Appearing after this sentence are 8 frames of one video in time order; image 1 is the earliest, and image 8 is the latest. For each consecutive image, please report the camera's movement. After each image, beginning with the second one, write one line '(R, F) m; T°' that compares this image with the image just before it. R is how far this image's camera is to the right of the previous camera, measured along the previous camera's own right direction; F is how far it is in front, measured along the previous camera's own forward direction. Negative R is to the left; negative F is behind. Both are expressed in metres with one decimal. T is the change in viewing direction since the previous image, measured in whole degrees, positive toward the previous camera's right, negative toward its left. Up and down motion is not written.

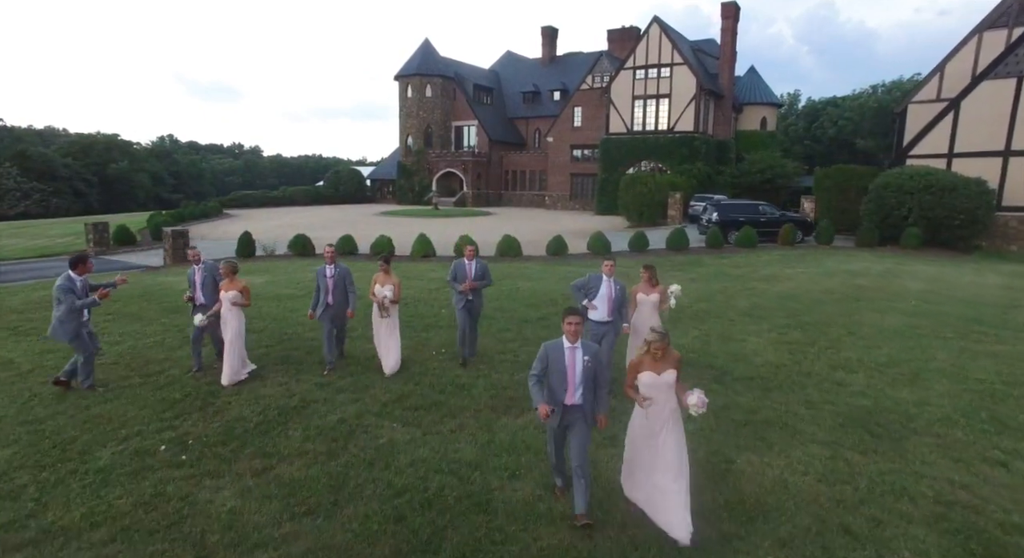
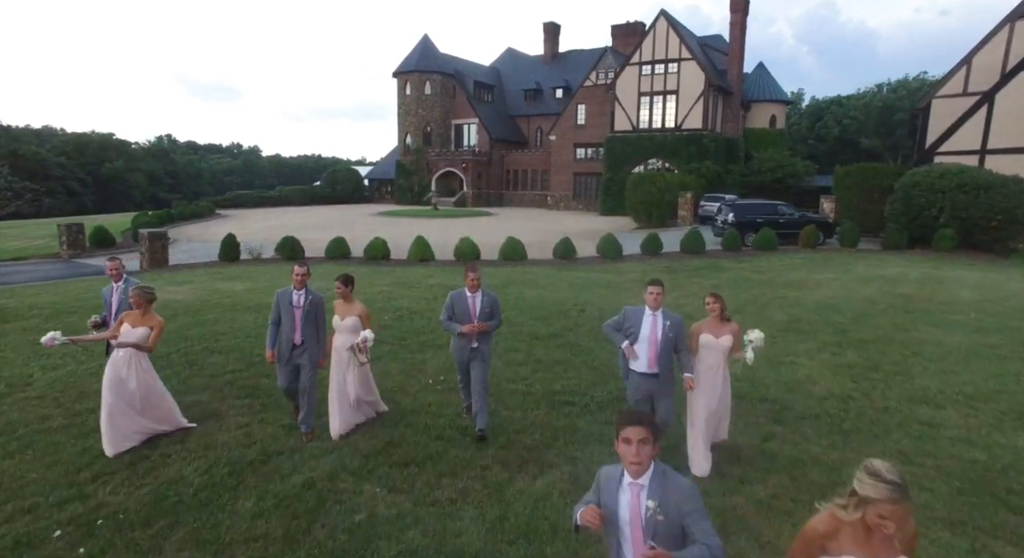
(-0.1, +1.1) m; 0°
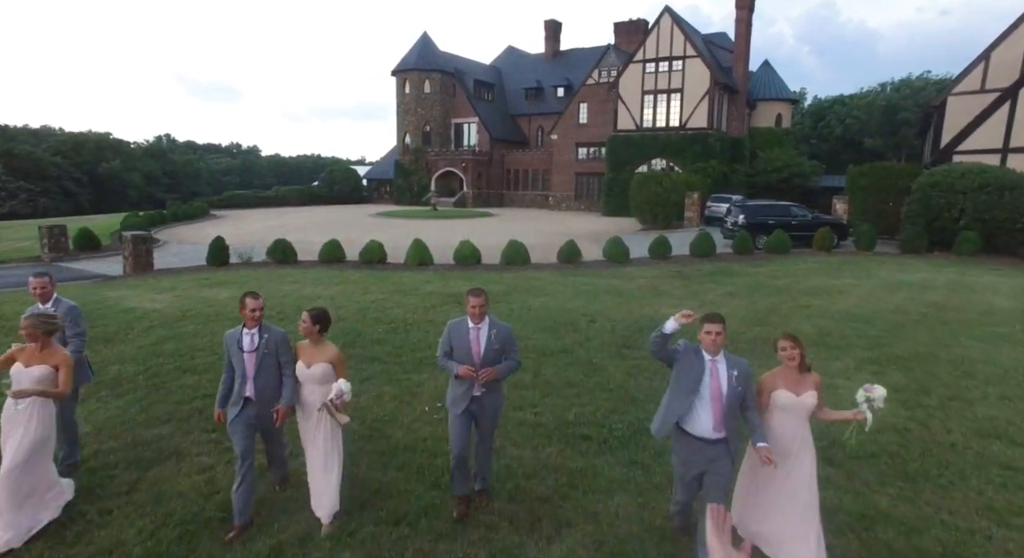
(-0.1, +0.7) m; 0°
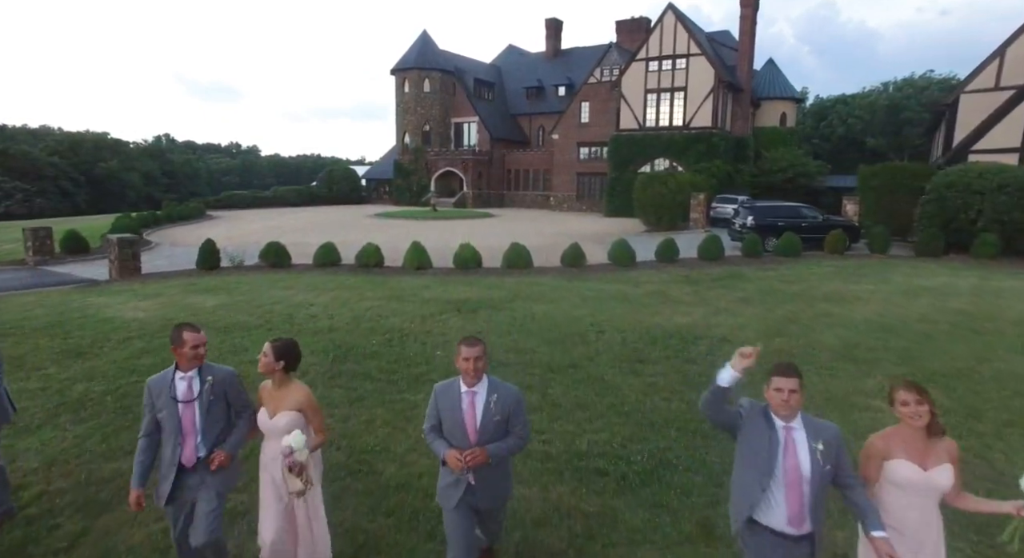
(0.0, +0.5) m; 0°
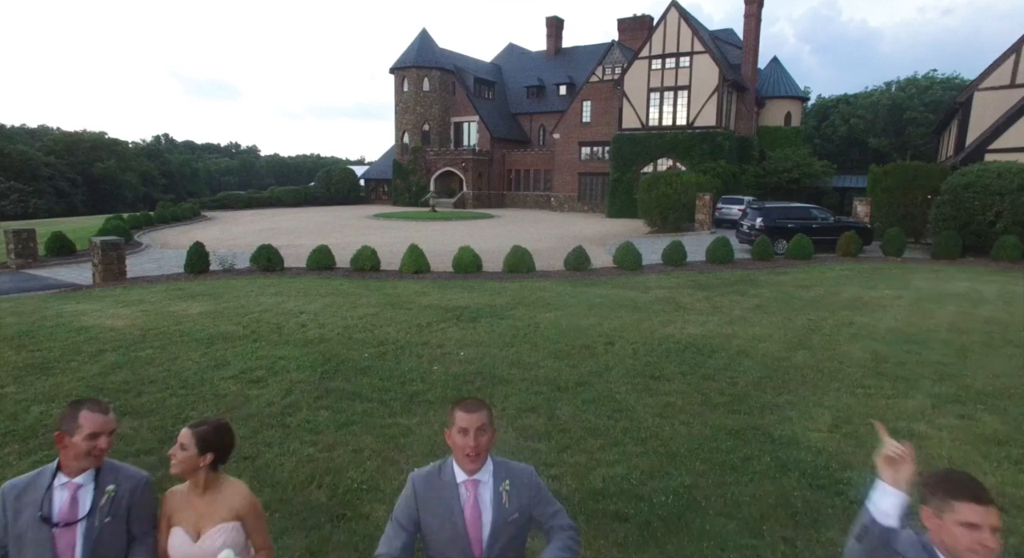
(0.0, +0.6) m; 0°
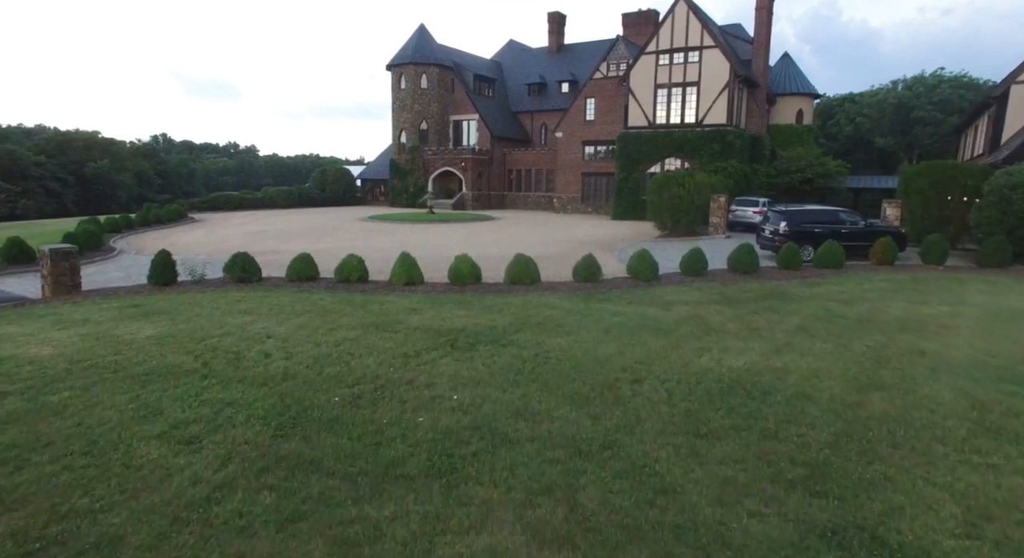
(-0.1, +1.4) m; 0°
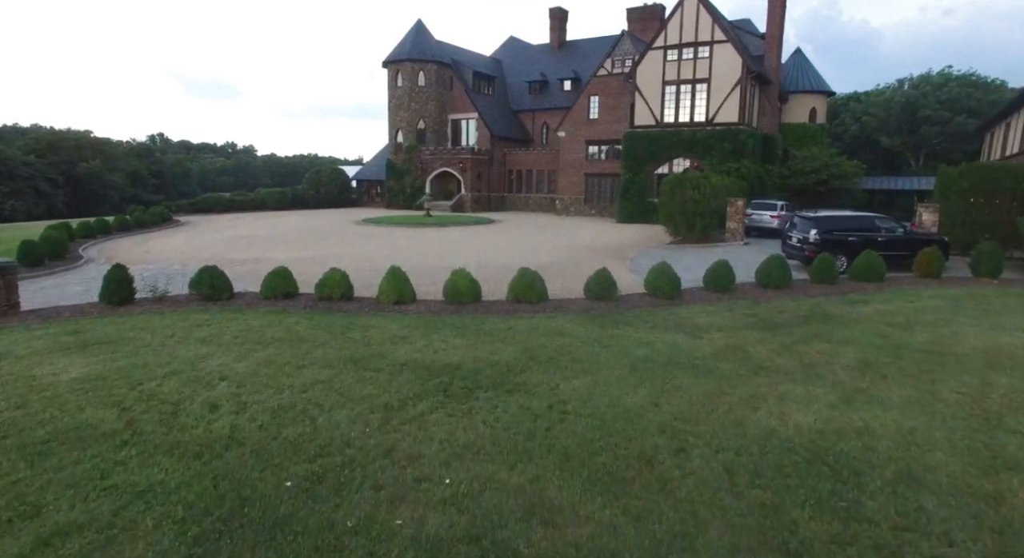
(-0.1, +1.4) m; 0°
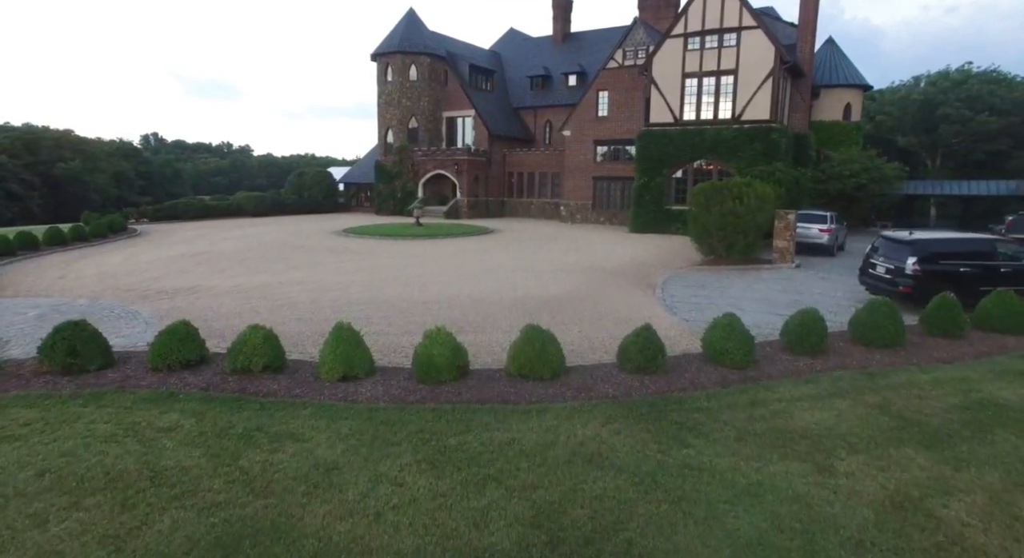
(0.0, +3.5) m; 0°
